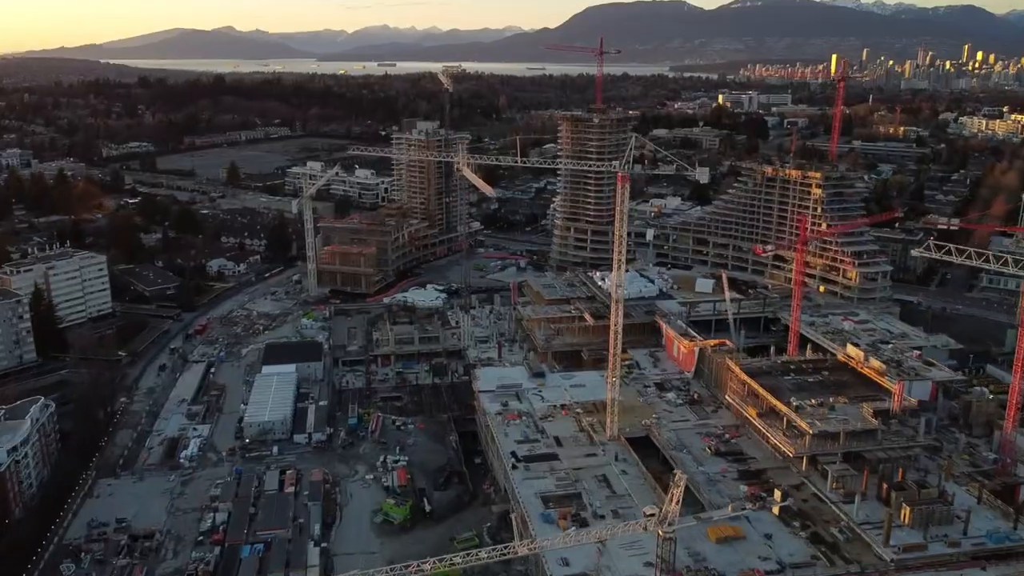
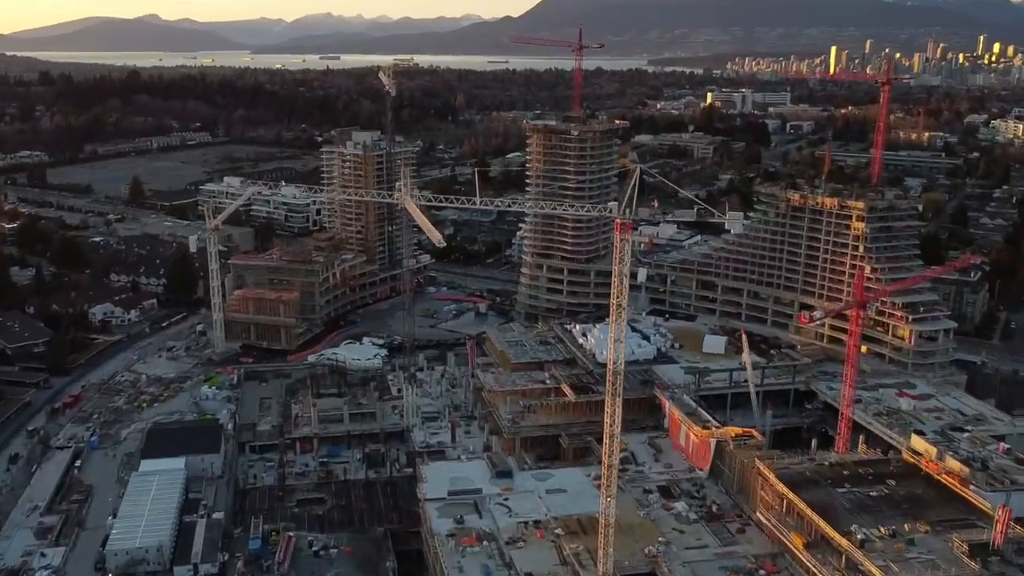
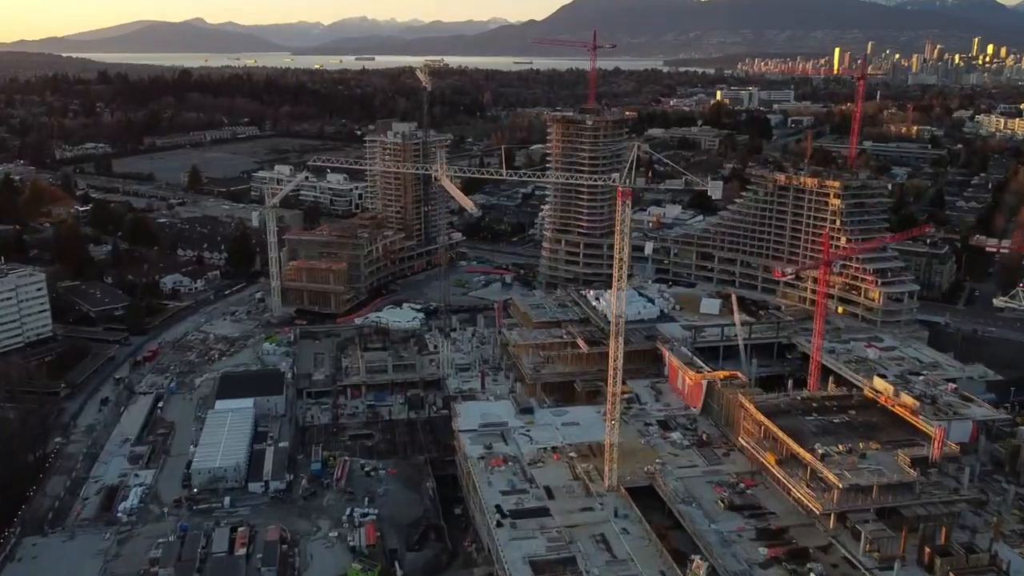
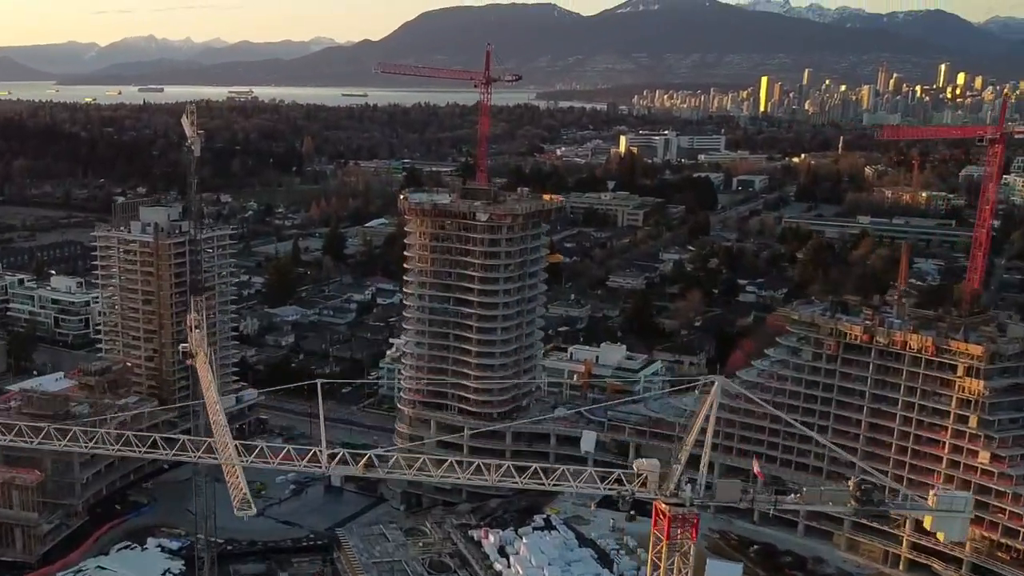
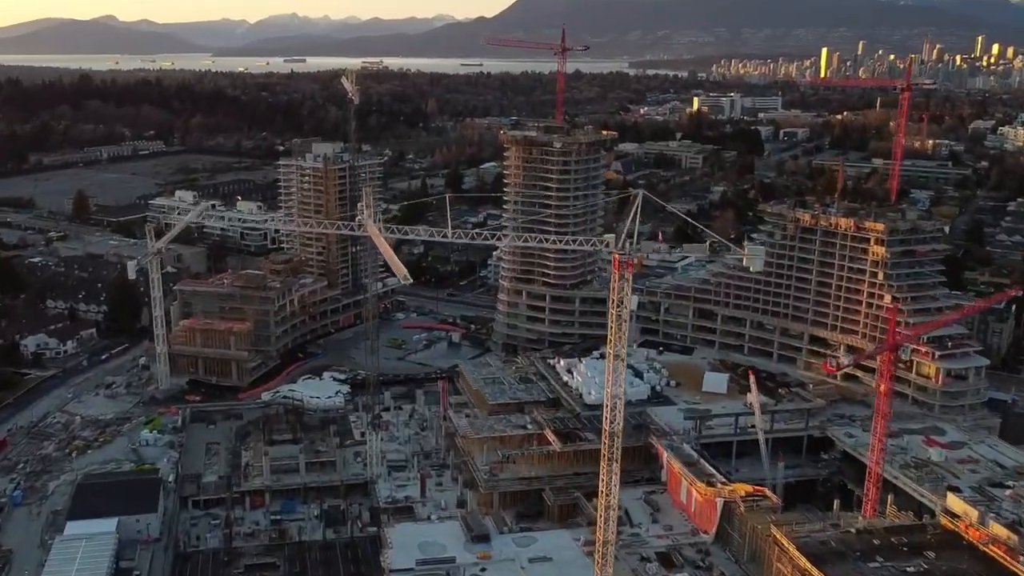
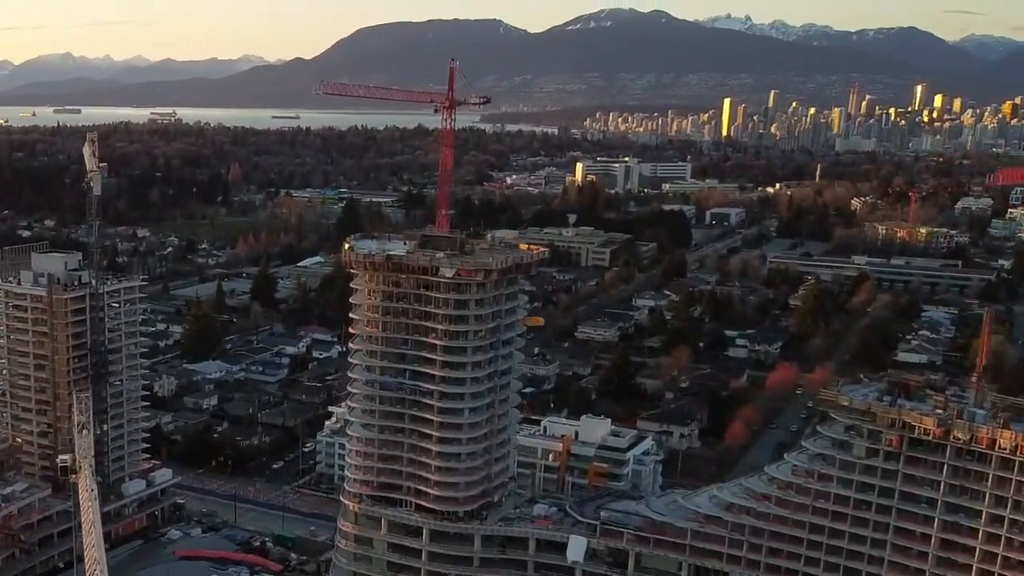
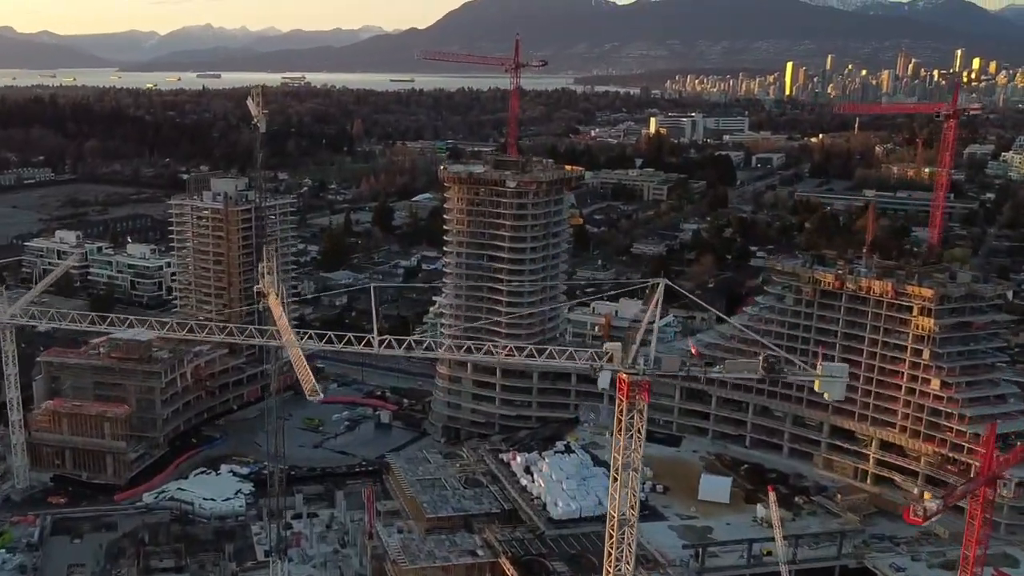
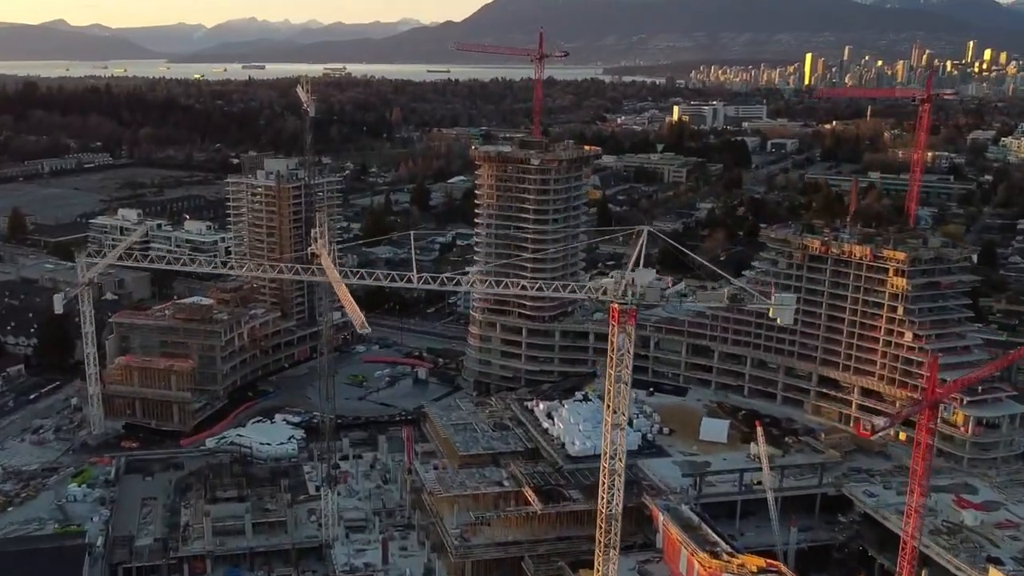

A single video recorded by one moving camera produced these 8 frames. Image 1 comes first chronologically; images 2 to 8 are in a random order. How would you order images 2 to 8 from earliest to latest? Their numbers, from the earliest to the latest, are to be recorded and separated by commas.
3, 2, 5, 8, 7, 4, 6
